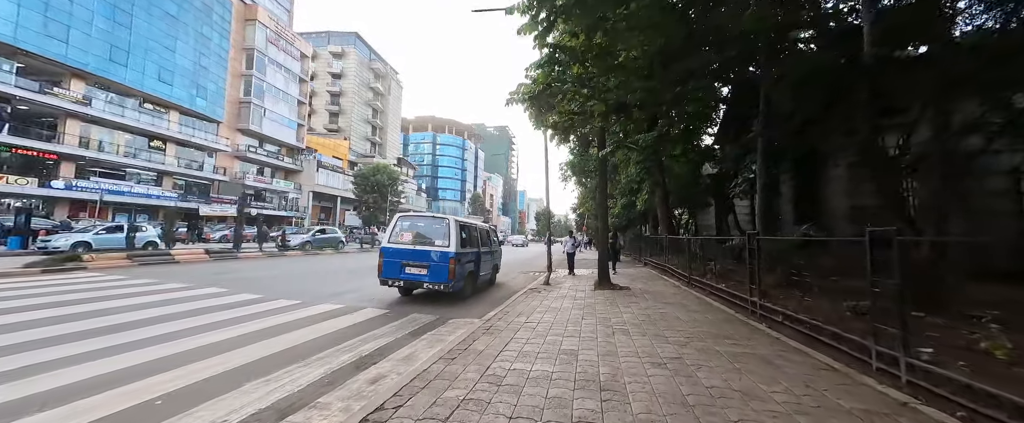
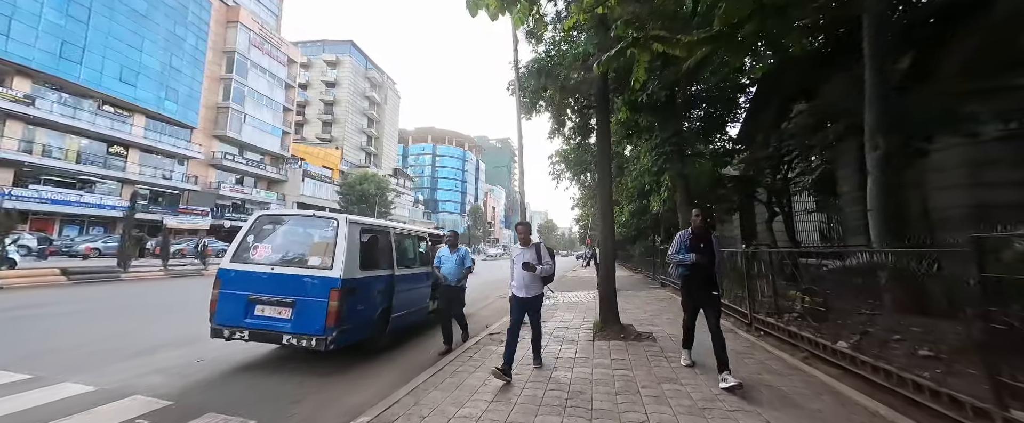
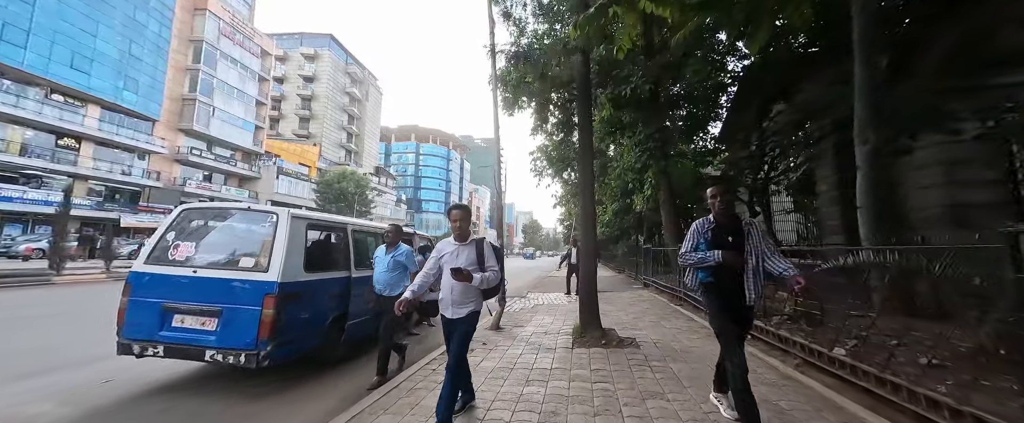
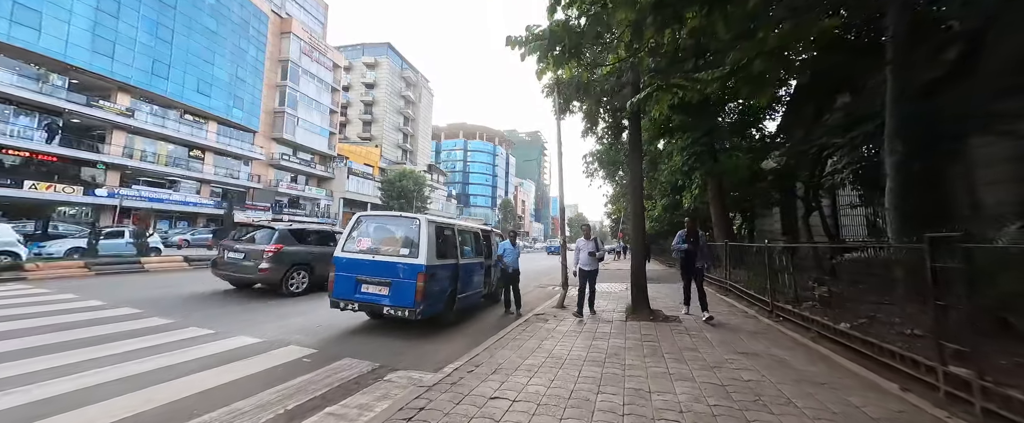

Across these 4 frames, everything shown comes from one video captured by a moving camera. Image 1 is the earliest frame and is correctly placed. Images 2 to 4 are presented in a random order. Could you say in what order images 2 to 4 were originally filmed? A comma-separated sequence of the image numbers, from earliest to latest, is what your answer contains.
4, 2, 3
